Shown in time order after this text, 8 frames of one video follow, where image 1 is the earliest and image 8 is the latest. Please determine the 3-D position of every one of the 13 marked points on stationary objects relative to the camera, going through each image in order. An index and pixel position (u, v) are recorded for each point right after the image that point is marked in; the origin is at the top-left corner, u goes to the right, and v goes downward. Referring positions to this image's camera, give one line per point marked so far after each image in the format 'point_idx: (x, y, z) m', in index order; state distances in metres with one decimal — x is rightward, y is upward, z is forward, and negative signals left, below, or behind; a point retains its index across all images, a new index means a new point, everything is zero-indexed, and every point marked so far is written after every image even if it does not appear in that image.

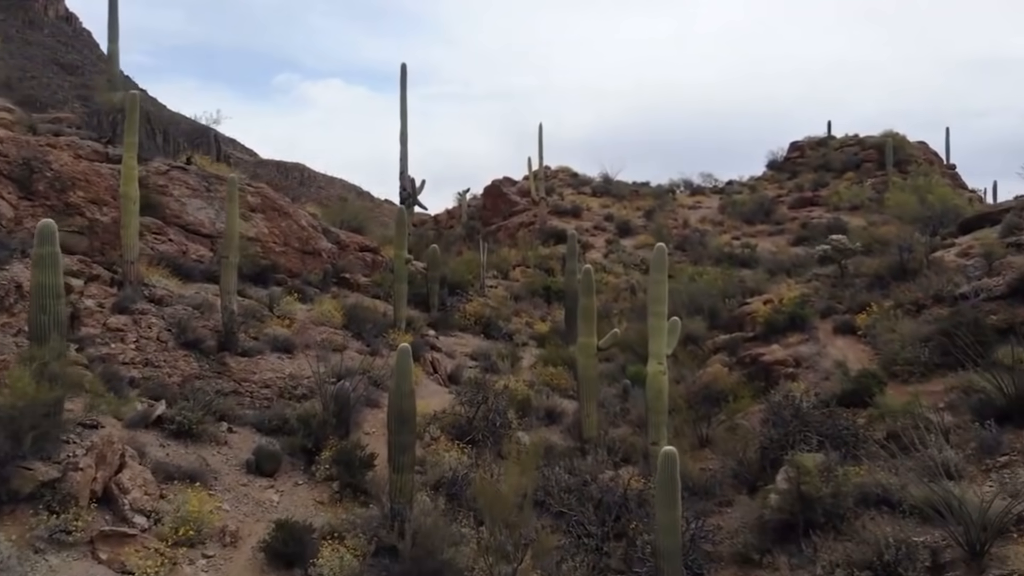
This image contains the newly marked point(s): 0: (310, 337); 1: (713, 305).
0: (-2.6, -0.6, +13.0) m
1: (+3.7, -0.3, +18.4) m
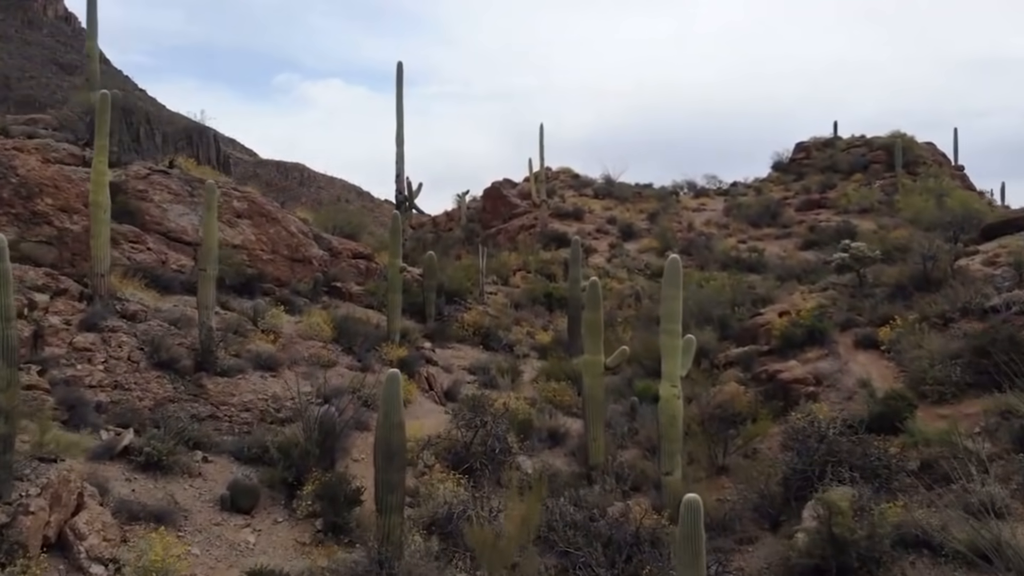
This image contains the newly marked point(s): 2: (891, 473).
0: (-2.6, -0.8, +12.2) m
1: (+3.7, -0.5, +17.6) m
2: (+3.3, -1.6, +8.8) m
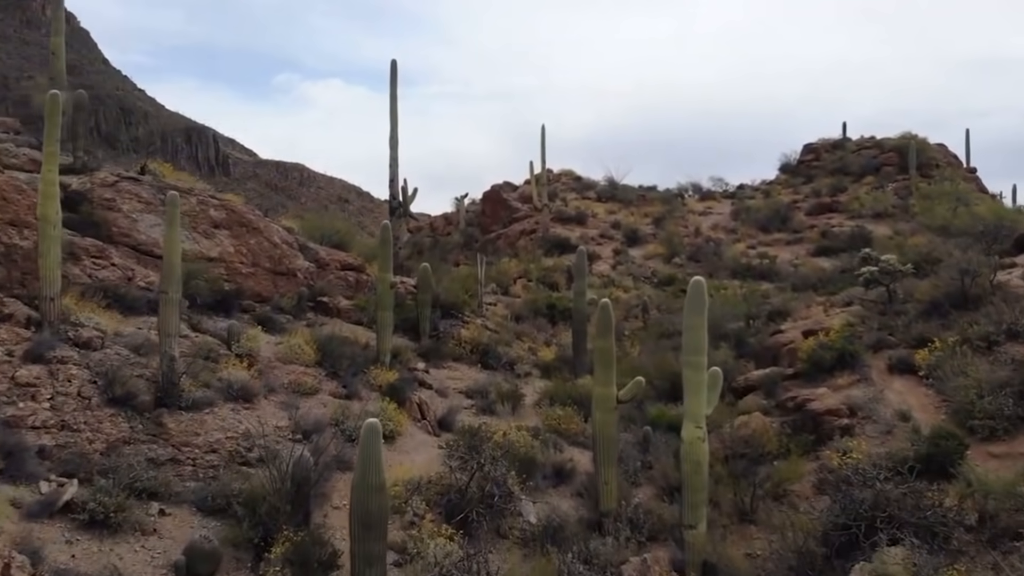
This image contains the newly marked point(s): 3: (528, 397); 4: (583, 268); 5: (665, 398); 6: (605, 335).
0: (-2.6, -1.0, +11.0) m
1: (+3.7, -0.7, +16.5) m
2: (+3.3, -1.8, +7.7) m
3: (+0.2, -1.5, +13.9) m
4: (+1.1, +0.4, +16.0) m
5: (+2.1, -1.5, +14.0) m
6: (+0.9, -0.4, +9.5) m
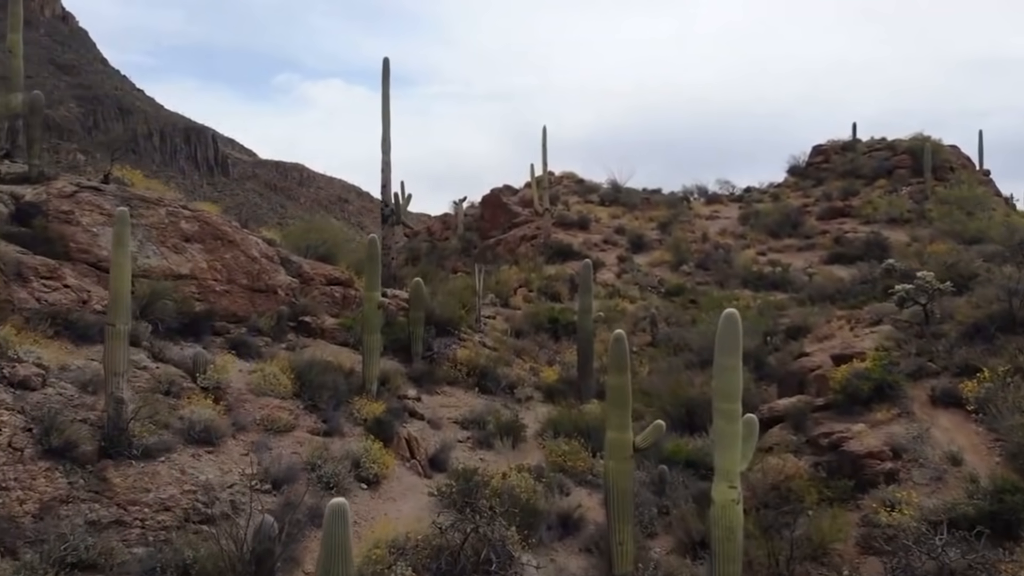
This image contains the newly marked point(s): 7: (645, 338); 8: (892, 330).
0: (-2.6, -1.3, +9.8) m
1: (+3.7, -0.9, +15.2) m
2: (+3.3, -2.1, +6.5) m
3: (+0.2, -1.7, +12.7) m
4: (+1.1, +0.1, +14.8) m
5: (+2.1, -1.8, +12.8) m
6: (+0.9, -0.7, +8.3) m
7: (+2.5, -1.0, +19.3) m
8: (+4.8, -0.5, +12.9) m
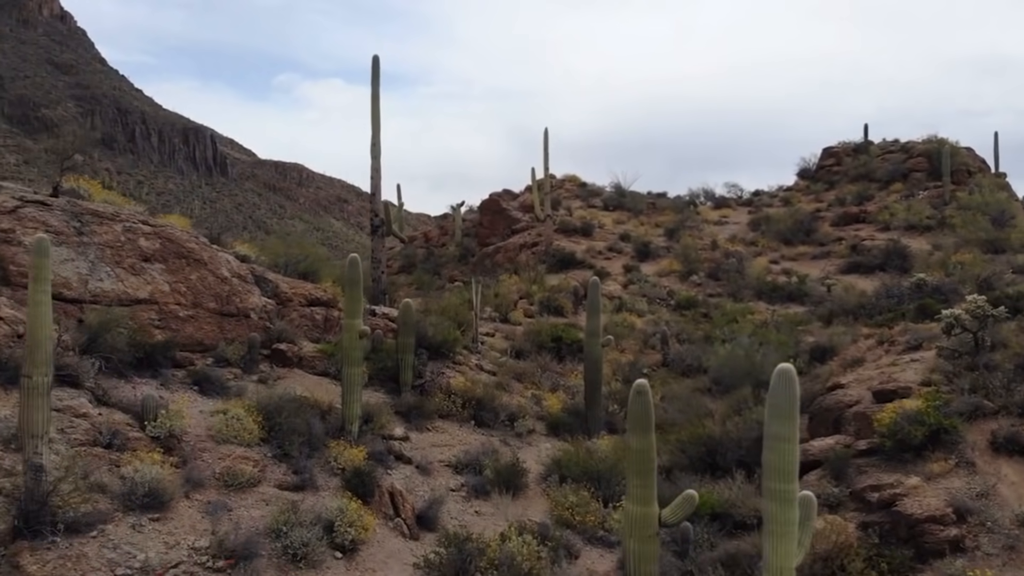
0: (-2.6, -1.5, +8.4) m
1: (+3.7, -1.2, +13.9) m
2: (+3.3, -2.4, +5.1) m
3: (+0.2, -2.0, +11.3) m
4: (+1.1, -0.1, +13.4) m
5: (+2.1, -2.0, +11.4) m
6: (+0.9, -1.0, +6.9) m
7: (+2.5, -1.2, +17.9) m
8: (+4.8, -0.8, +11.5) m
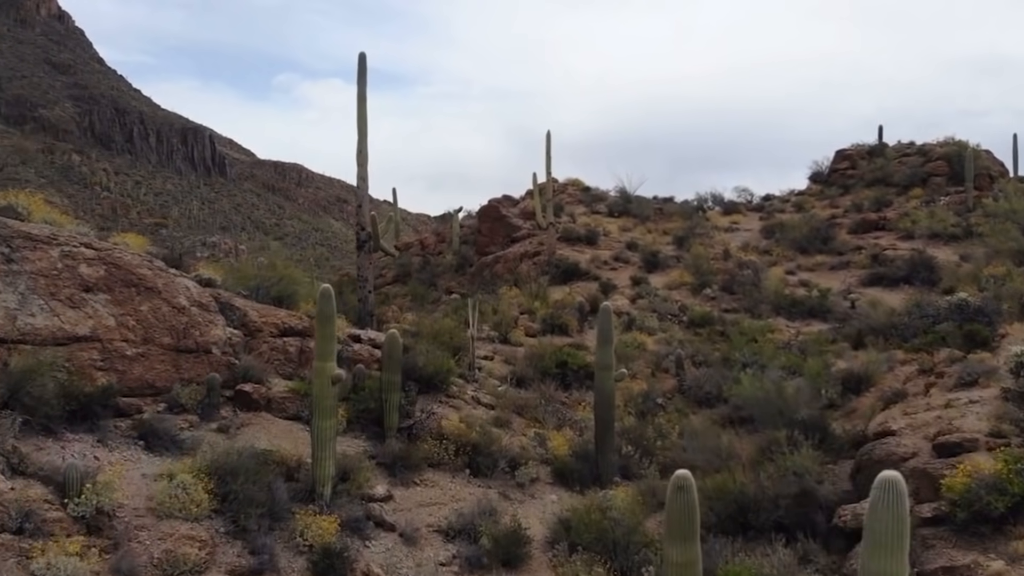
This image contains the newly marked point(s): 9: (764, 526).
0: (-2.6, -1.9, +6.9) m
1: (+3.7, -1.5, +12.3) m
2: (+3.3, -2.7, +3.6) m
3: (+0.2, -2.3, +9.8) m
4: (+1.1, -0.5, +11.9) m
5: (+2.1, -2.4, +9.9) m
6: (+0.9, -1.3, +5.4) m
7: (+2.5, -1.5, +16.3) m
8: (+4.8, -1.1, +10.0) m
9: (+2.4, -2.3, +9.7) m
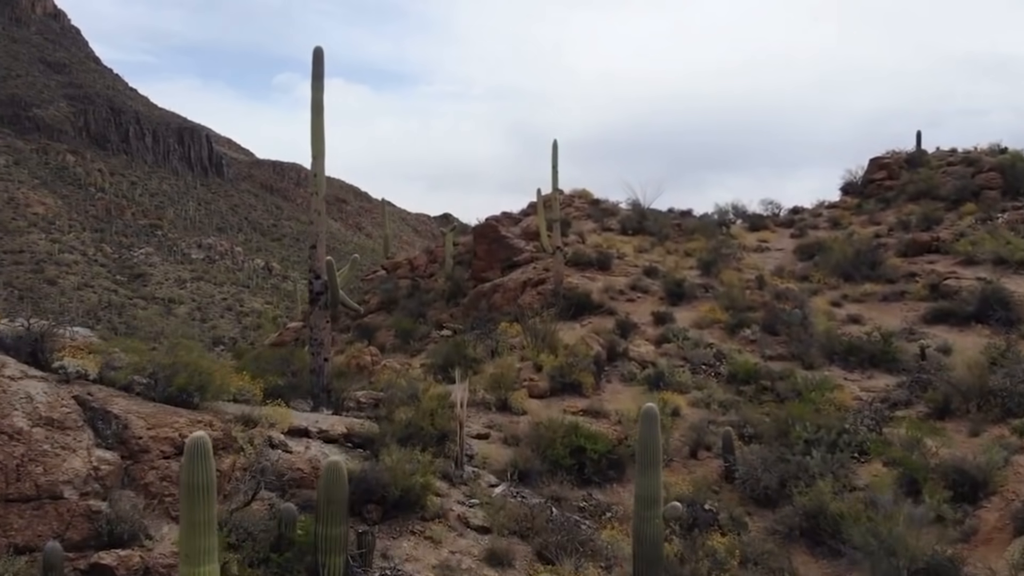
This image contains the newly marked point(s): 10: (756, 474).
0: (-2.6, -2.6, +3.4) m
1: (+3.7, -2.3, +8.8) m
2: (+3.3, -3.4, 0.0) m
3: (+0.2, -3.1, +6.3) m
4: (+1.1, -1.2, +8.3) m
5: (+2.1, -3.1, +6.4) m
6: (+0.9, -2.1, +1.9) m
7: (+2.6, -2.3, +12.8) m
8: (+4.8, -1.9, +6.5) m
9: (+2.4, -3.1, +6.2) m
10: (+2.9, -2.2, +12.3) m
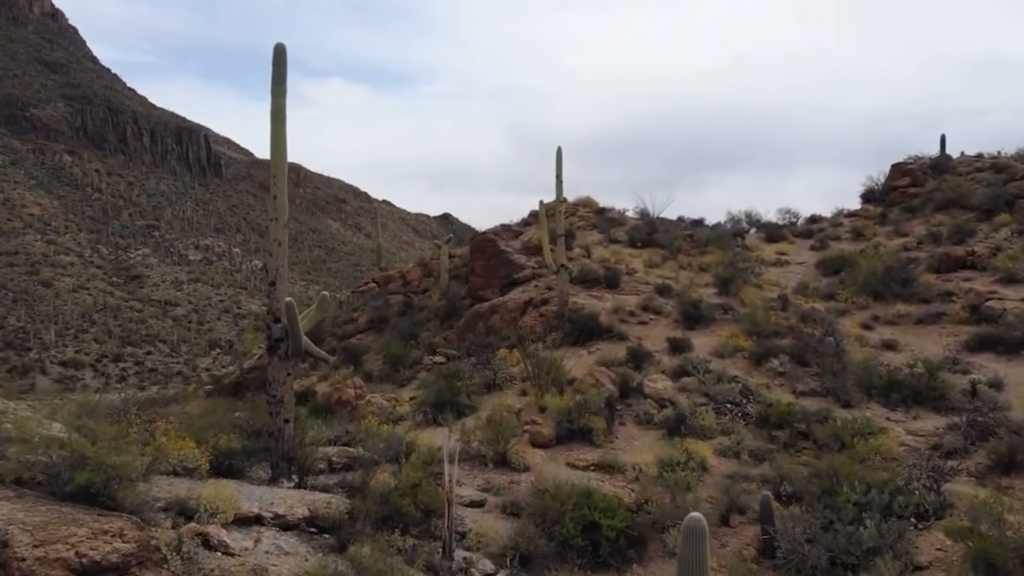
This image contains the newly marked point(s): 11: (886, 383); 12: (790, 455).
0: (-2.6, -3.1, +1.5) m
1: (+3.7, -2.7, +6.9) m
2: (+3.3, -3.9, -1.9) m
3: (+0.2, -3.5, +4.3) m
4: (+1.1, -1.7, +6.4) m
5: (+2.1, -3.6, +4.5) m
6: (+0.9, -2.5, 0.0) m
7: (+2.6, -2.7, +10.9) m
8: (+4.8, -2.3, +4.5) m
9: (+2.4, -3.5, +4.3) m
10: (+2.9, -2.7, +10.3) m
11: (+5.9, -1.6, +15.9) m
12: (+3.6, -2.2, +13.2) m
